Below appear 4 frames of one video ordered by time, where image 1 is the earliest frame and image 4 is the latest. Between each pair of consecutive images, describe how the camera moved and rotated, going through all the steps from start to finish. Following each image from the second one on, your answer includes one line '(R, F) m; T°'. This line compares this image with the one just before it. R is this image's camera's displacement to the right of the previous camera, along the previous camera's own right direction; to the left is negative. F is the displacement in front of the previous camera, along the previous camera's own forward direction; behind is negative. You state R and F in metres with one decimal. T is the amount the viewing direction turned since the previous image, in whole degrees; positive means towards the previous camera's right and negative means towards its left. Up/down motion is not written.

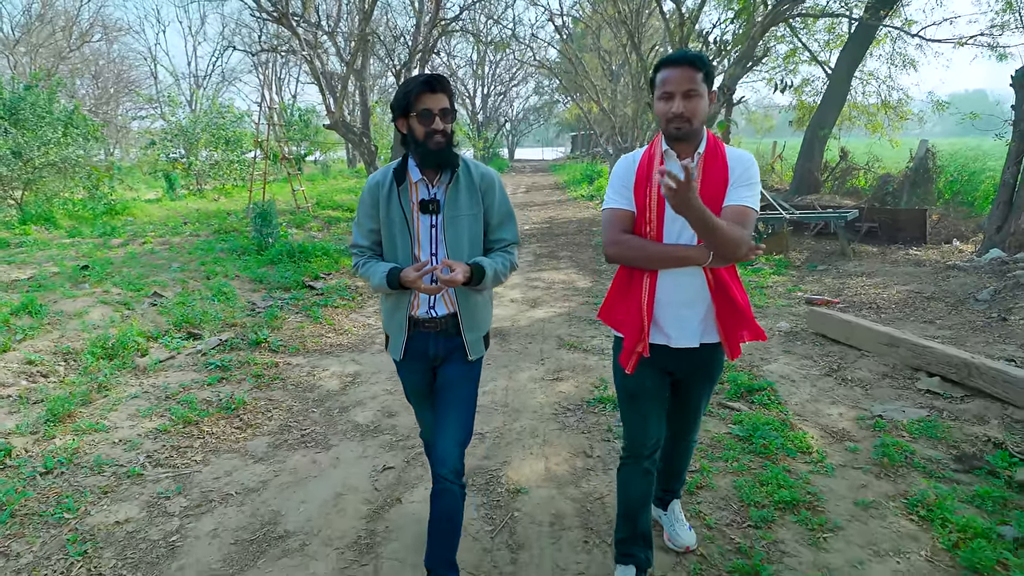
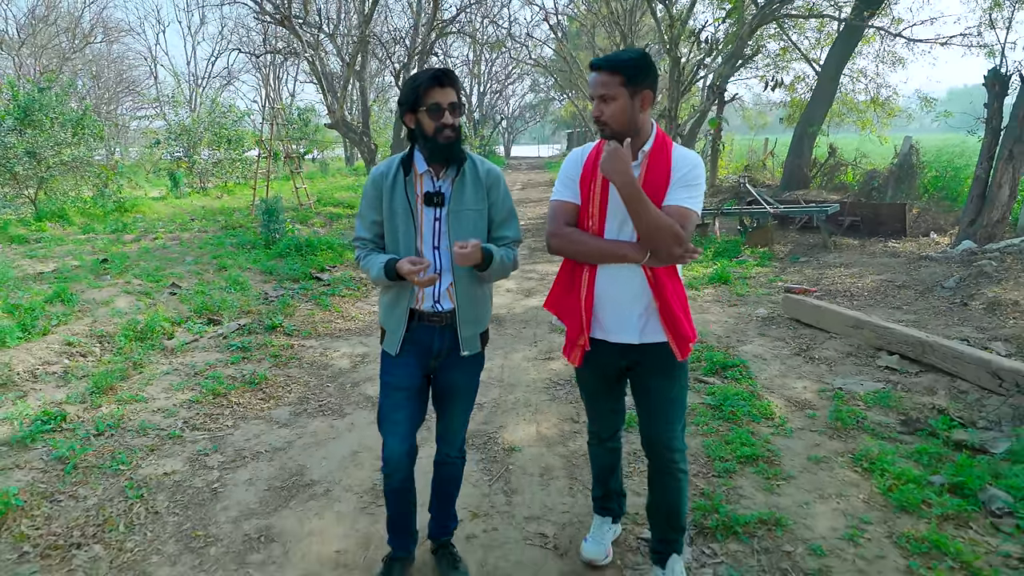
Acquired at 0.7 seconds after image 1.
(0.0, -0.5) m; 0°
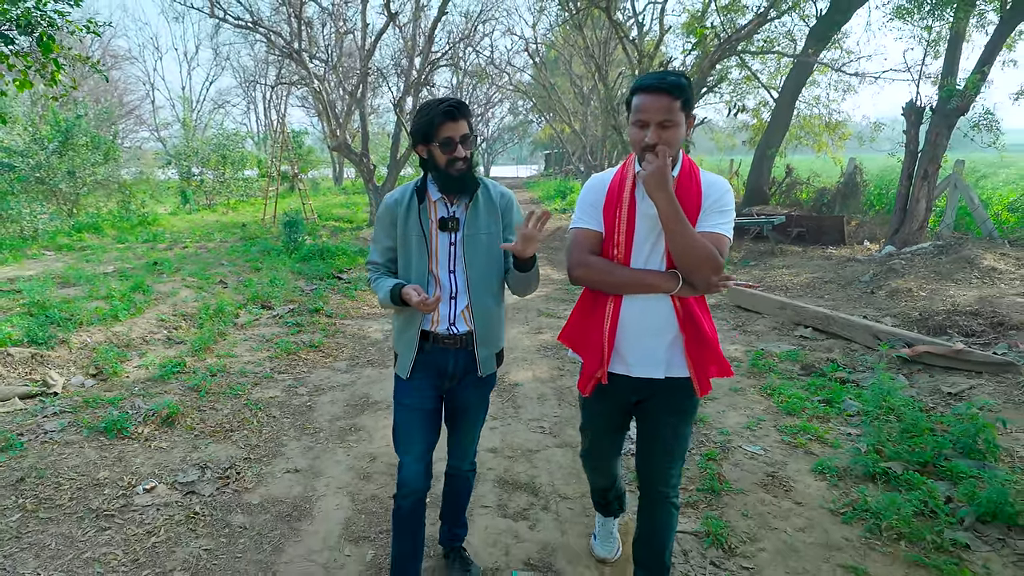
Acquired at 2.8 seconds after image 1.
(-0.2, -1.4) m; +2°
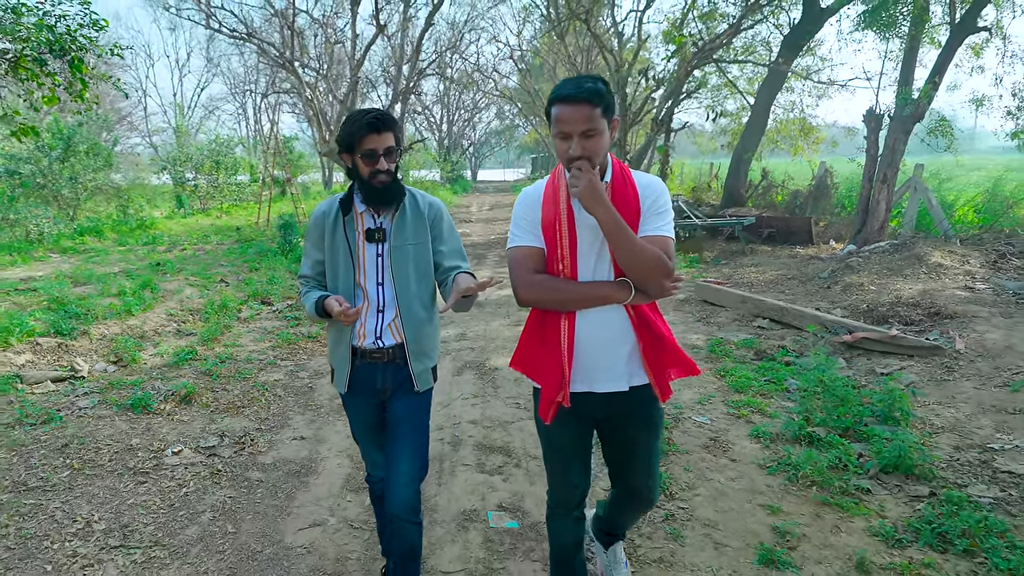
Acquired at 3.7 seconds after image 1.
(+0.1, -0.6) m; +1°
